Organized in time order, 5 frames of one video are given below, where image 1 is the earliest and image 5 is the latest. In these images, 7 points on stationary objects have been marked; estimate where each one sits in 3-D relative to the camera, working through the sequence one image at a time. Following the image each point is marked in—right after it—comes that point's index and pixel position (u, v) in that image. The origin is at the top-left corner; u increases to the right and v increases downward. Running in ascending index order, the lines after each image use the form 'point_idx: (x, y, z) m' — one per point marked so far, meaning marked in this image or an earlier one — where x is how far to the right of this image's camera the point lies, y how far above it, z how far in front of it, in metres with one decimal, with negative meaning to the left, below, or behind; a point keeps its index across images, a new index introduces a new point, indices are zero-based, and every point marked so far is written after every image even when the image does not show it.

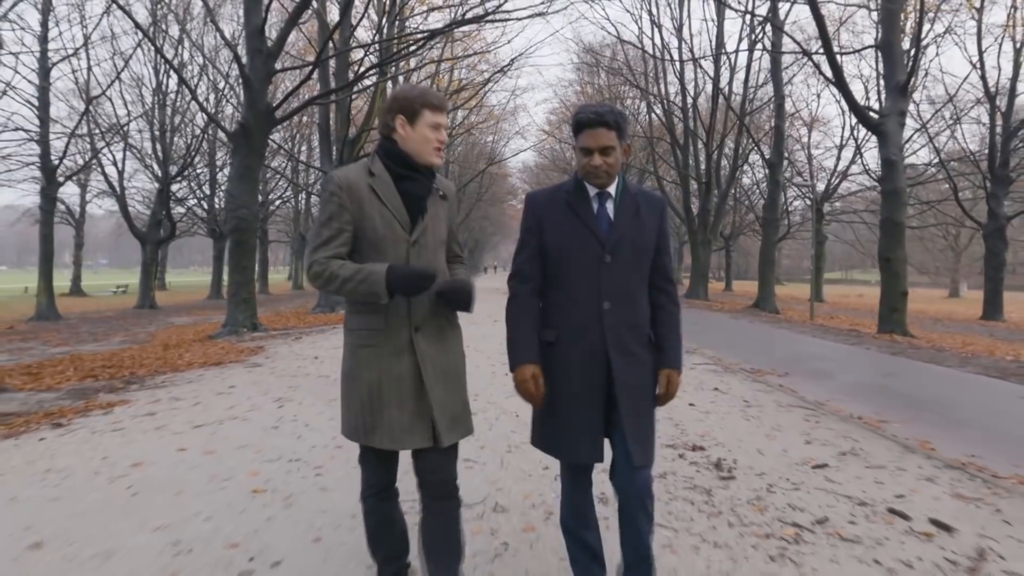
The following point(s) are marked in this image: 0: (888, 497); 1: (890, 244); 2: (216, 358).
0: (+2.2, -1.2, +4.3) m
1: (+9.0, +1.0, +17.1) m
2: (-4.8, -1.2, +11.7) m
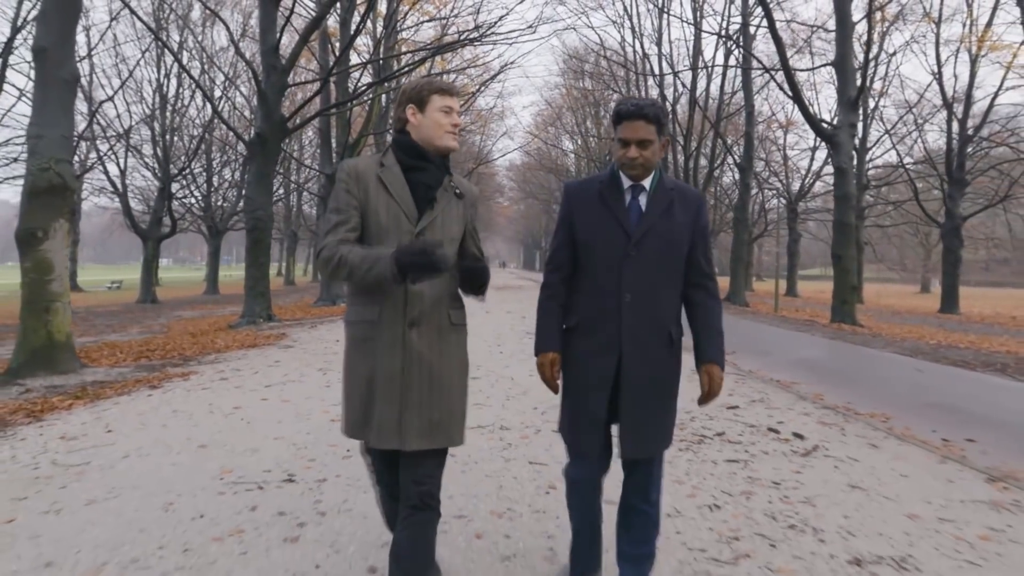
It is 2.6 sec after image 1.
0: (+2.2, -1.2, +6.2) m
1: (+8.8, +1.2, +19.1) m
2: (-5.0, -1.0, +13.5) m
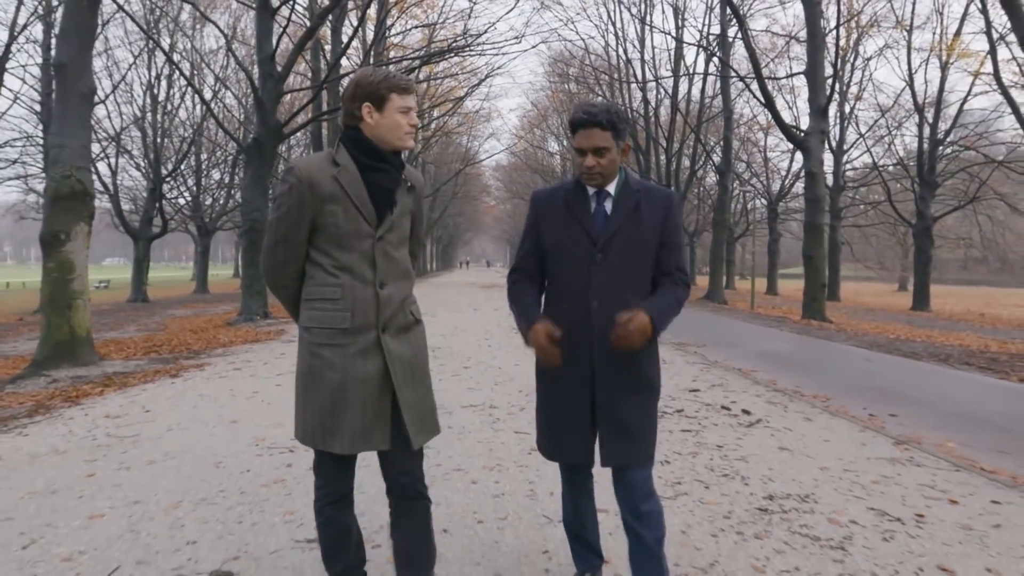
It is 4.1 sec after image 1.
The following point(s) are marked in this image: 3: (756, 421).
0: (+2.1, -1.1, +7.1) m
1: (+8.4, +1.2, +20.2) m
2: (-5.2, -1.0, +14.3) m
3: (+2.1, -1.2, +6.3) m
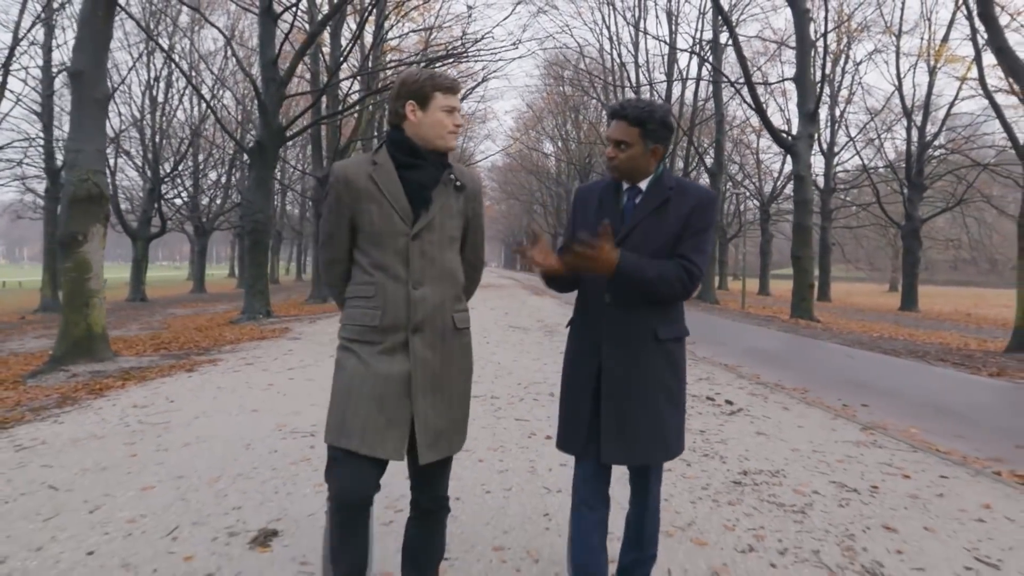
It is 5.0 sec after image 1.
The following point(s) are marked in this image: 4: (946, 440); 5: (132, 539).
0: (+2.1, -1.1, +7.7) m
1: (+8.3, +1.2, +20.8) m
2: (-5.3, -1.0, +14.7) m
3: (+2.1, -1.2, +6.9) m
4: (+3.5, -1.2, +5.9) m
5: (-1.9, -1.2, +3.5) m
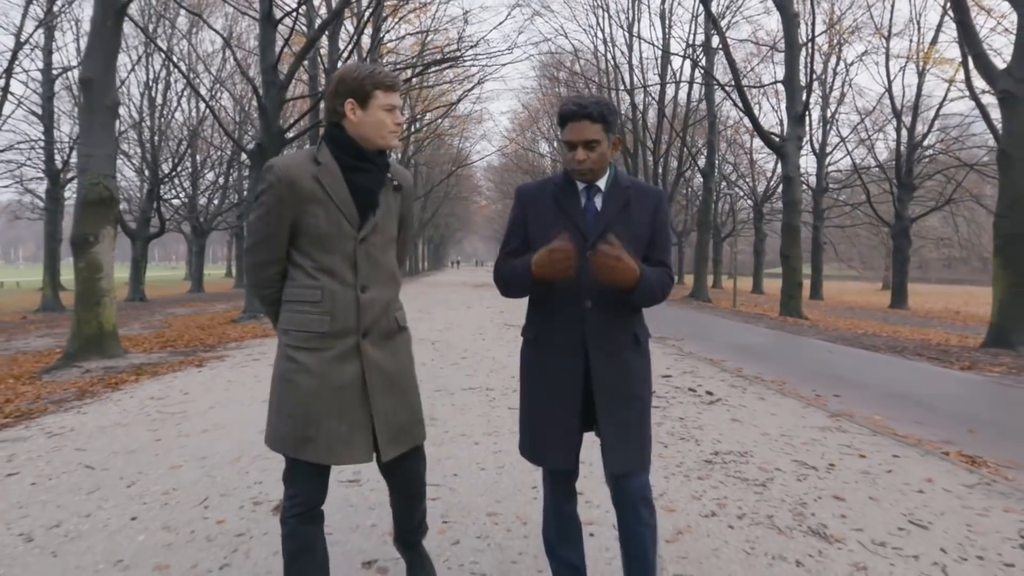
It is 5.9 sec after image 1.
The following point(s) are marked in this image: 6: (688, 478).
0: (+2.1, -1.1, +8.2) m
1: (+8.2, +1.3, +21.3) m
2: (-5.4, -1.0, +15.2) m
3: (+2.1, -1.1, +7.3) m
4: (+3.5, -1.2, +6.4) m
5: (-1.9, -1.2, +4.0) m
6: (+1.1, -1.2, +4.6) m
